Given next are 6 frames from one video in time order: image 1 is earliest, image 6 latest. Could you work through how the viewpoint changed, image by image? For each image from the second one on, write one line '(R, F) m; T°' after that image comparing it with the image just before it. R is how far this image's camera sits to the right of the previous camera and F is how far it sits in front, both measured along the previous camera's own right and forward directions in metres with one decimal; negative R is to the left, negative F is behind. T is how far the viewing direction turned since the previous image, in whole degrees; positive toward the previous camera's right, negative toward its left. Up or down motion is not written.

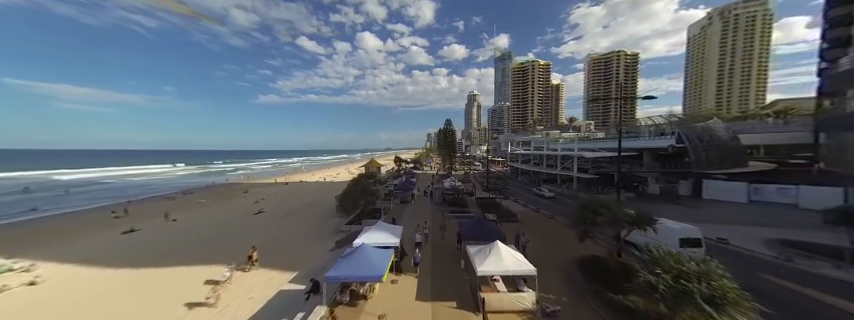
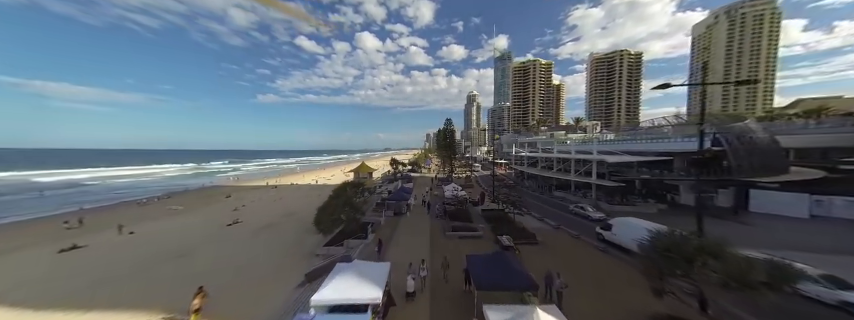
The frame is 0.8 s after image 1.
(+0.1, +2.9) m; 0°
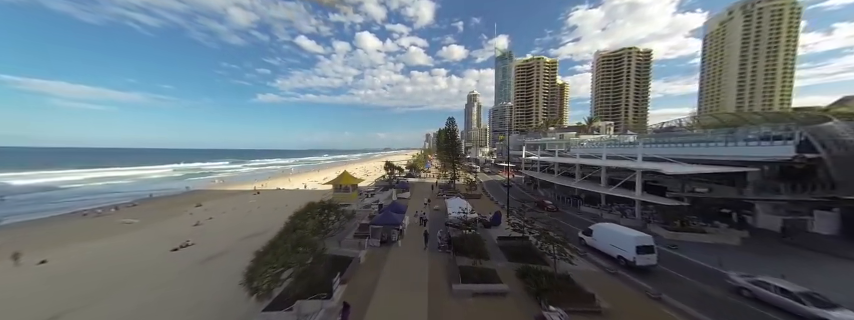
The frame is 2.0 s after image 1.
(+0.1, +4.3) m; 0°
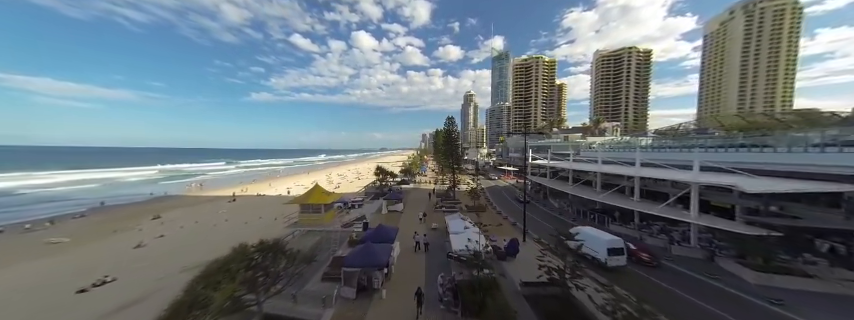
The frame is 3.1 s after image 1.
(0.0, +3.7) m; +1°
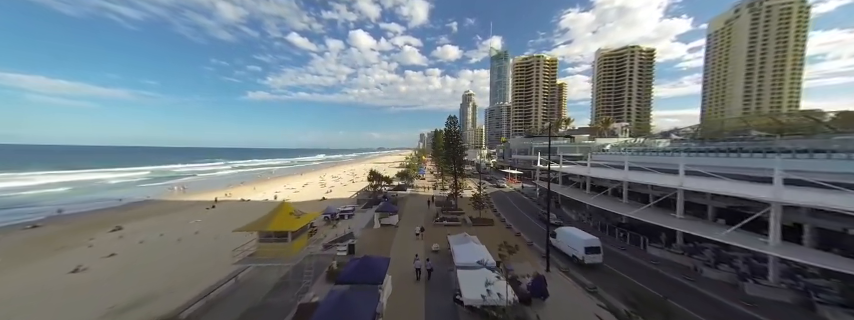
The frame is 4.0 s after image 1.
(-0.1, +3.0) m; +1°
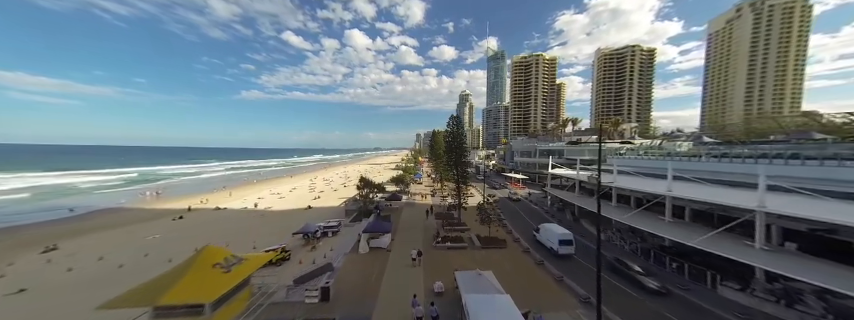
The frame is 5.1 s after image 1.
(-0.2, +3.5) m; +1°
